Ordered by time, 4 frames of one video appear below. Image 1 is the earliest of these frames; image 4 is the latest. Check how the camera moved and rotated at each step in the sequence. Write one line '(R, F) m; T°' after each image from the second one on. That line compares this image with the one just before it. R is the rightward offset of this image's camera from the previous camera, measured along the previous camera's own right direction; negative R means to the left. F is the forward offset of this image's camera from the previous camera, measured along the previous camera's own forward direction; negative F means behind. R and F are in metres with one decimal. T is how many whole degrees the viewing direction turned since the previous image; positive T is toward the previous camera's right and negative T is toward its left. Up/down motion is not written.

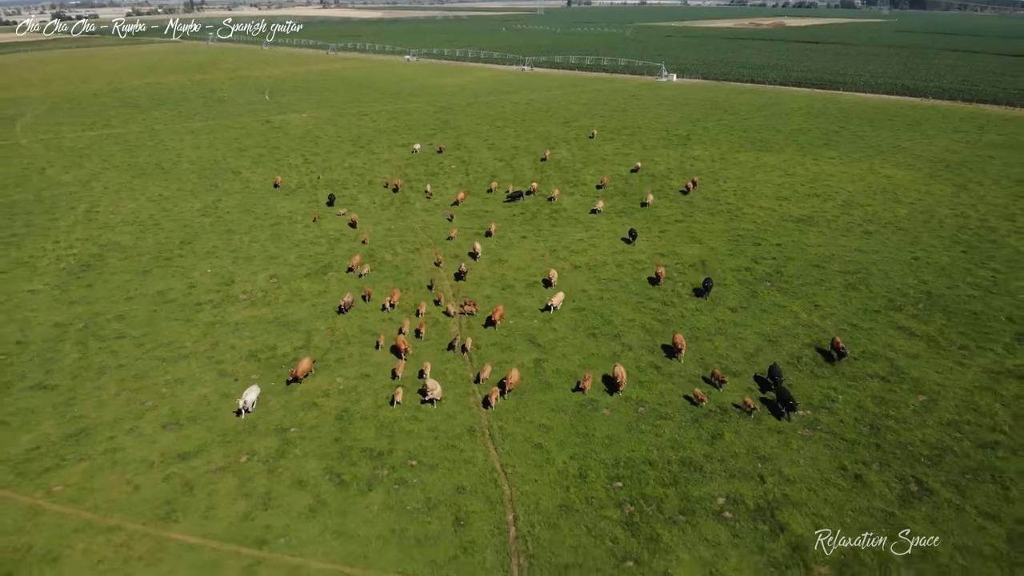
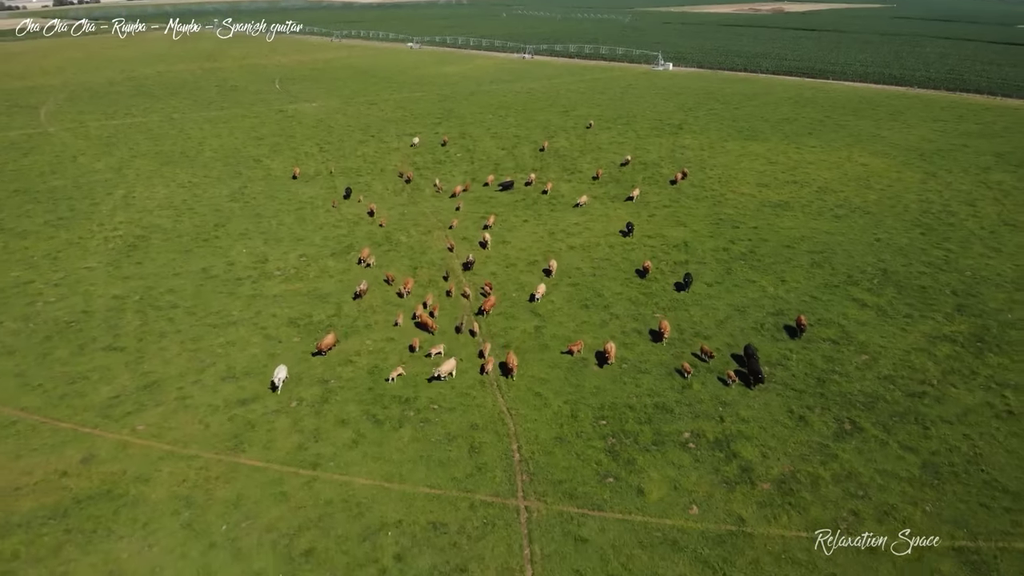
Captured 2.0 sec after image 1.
(-0.1, -2.5) m; 0°
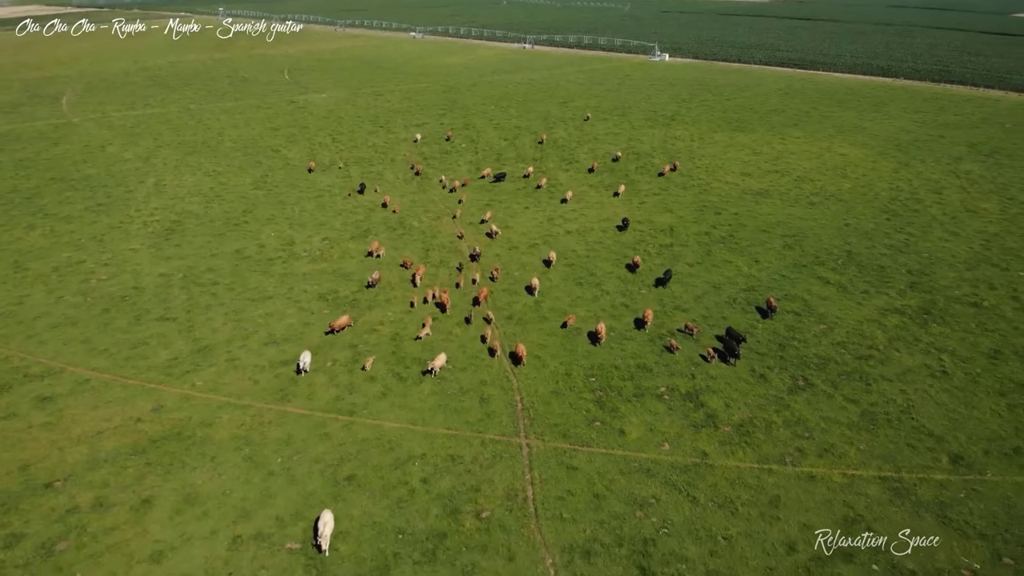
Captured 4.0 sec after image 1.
(-0.1, -2.6) m; 0°
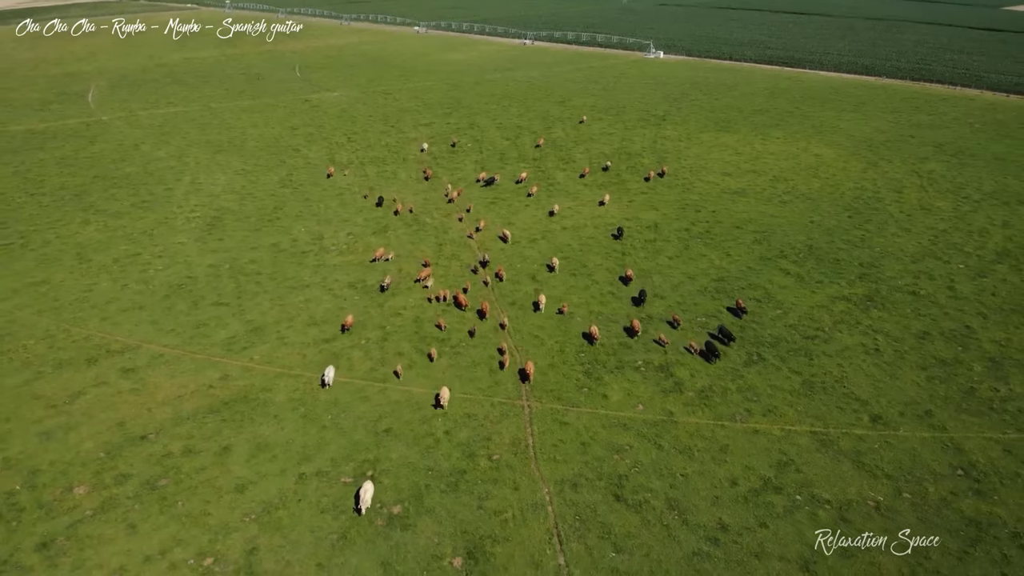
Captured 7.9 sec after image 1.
(-0.2, -3.6) m; 0°
